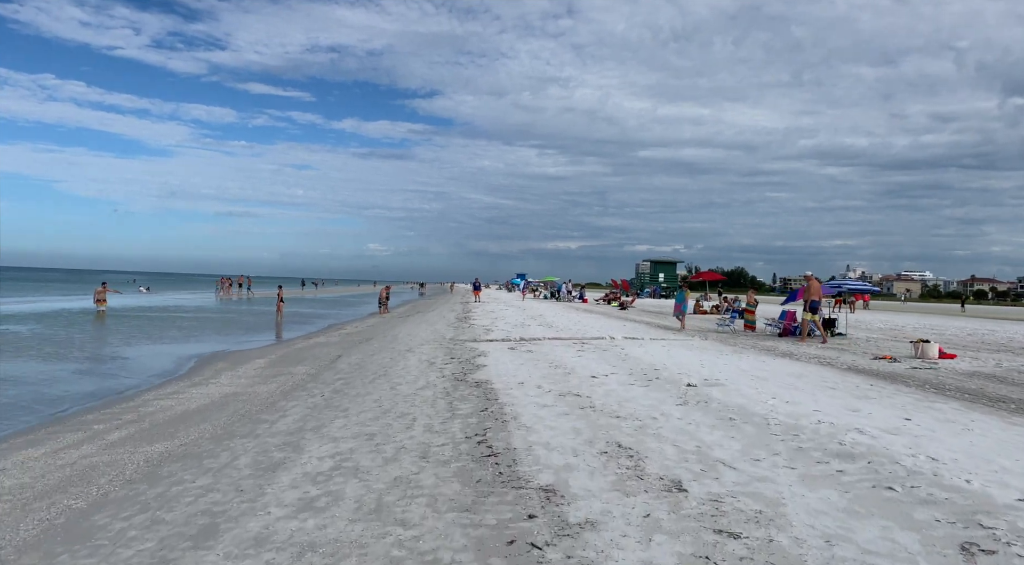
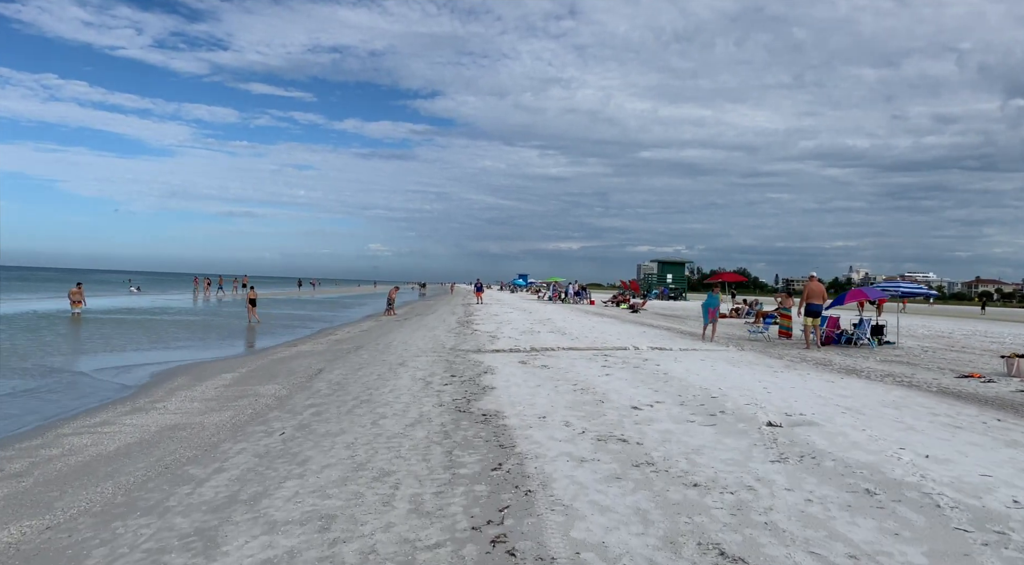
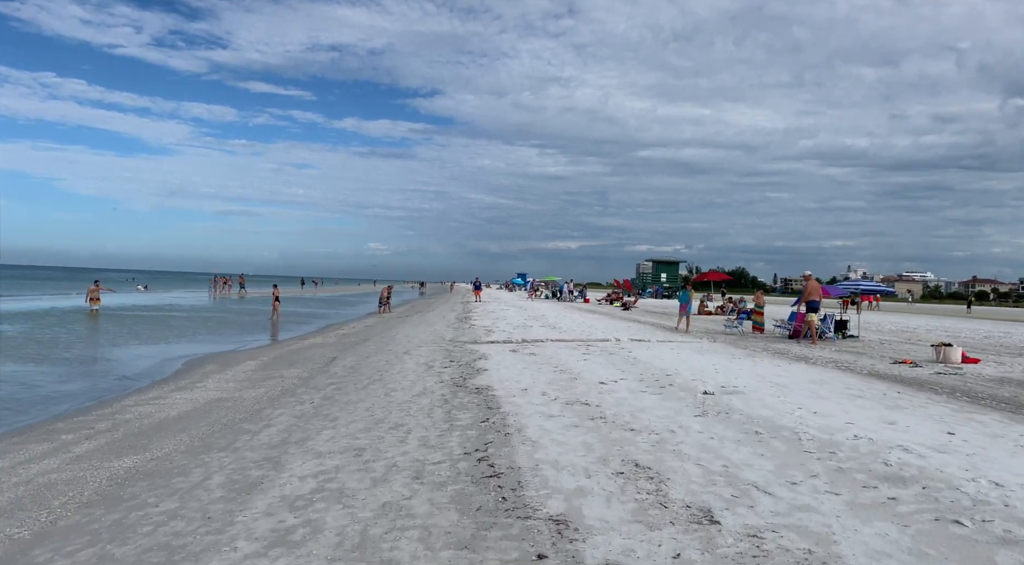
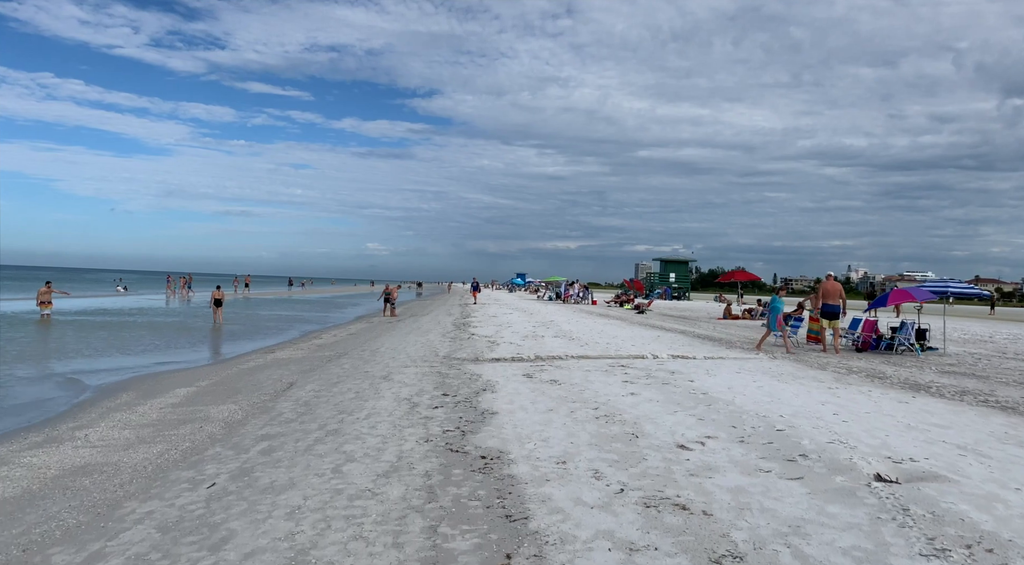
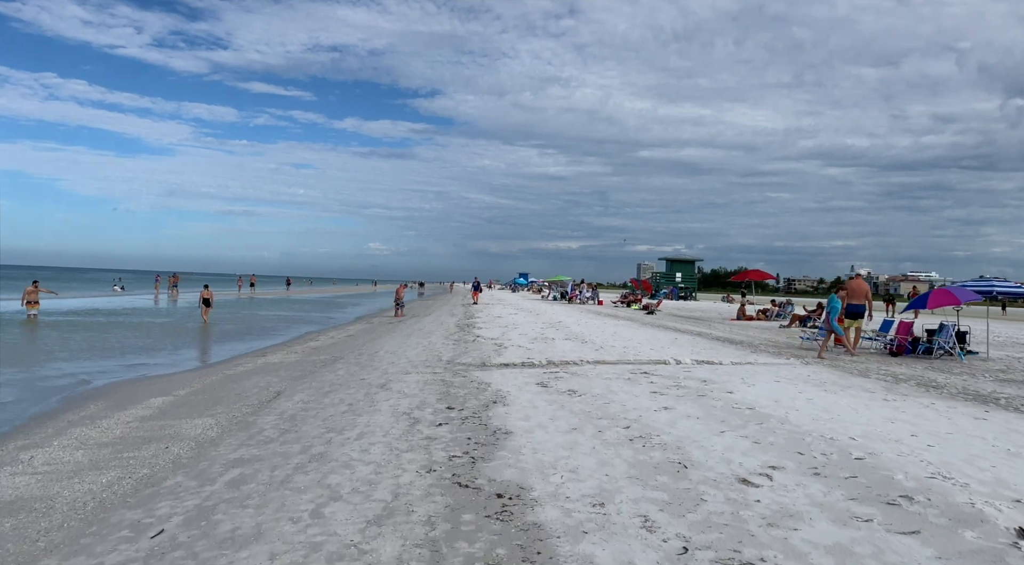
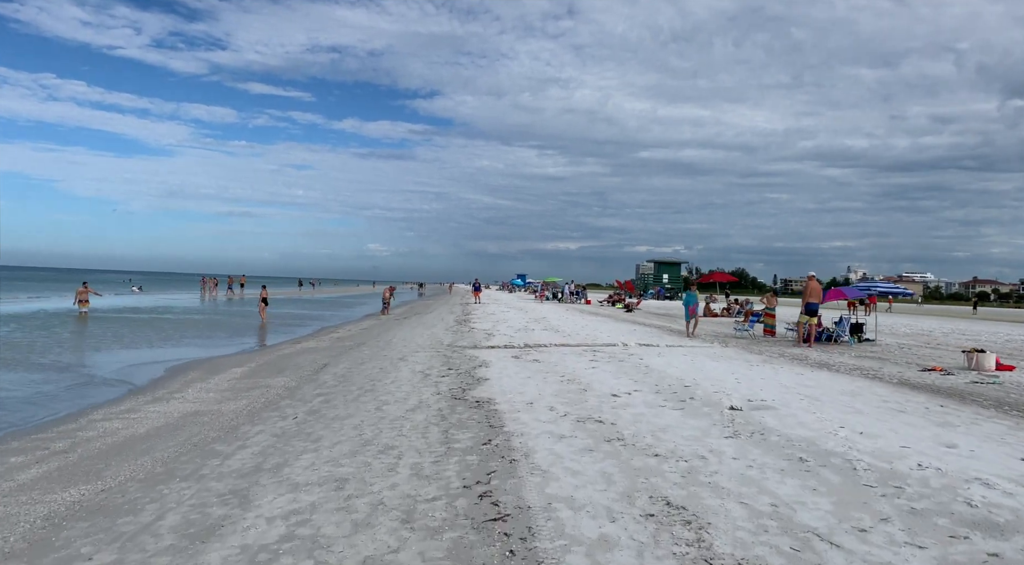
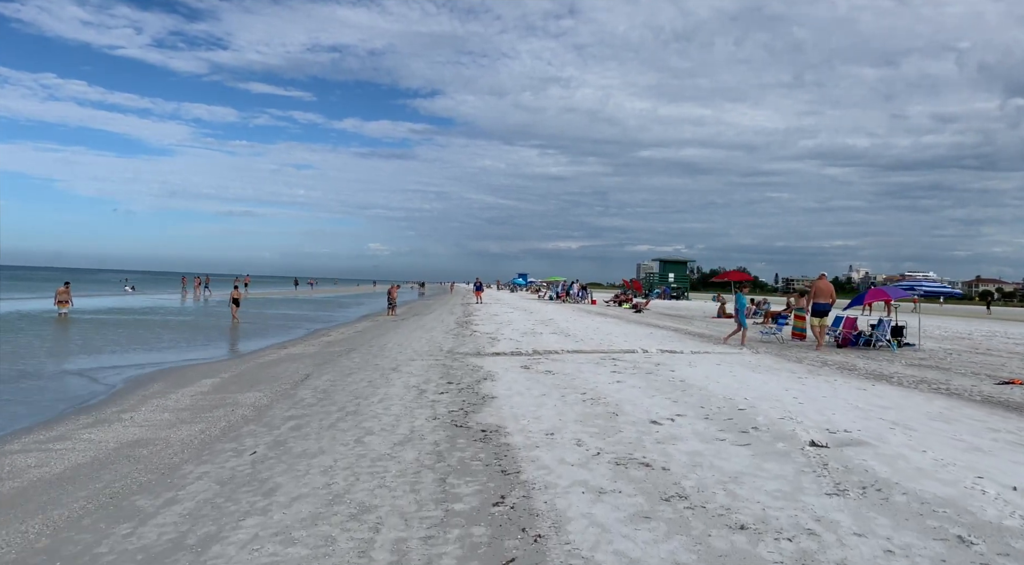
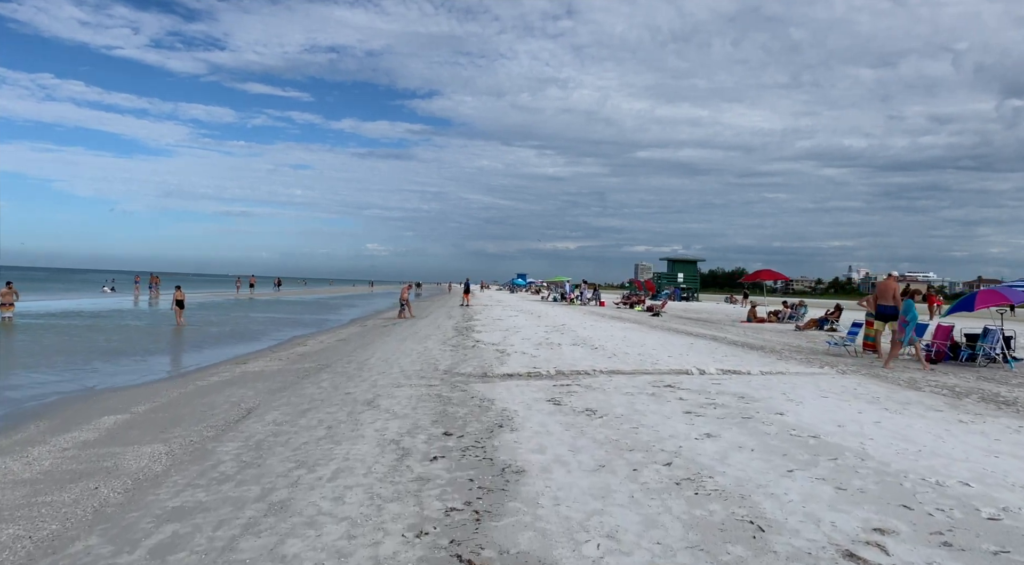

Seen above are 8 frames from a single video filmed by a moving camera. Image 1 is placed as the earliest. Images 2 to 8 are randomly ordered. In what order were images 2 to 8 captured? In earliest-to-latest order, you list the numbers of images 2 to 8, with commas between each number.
3, 6, 2, 7, 4, 5, 8
